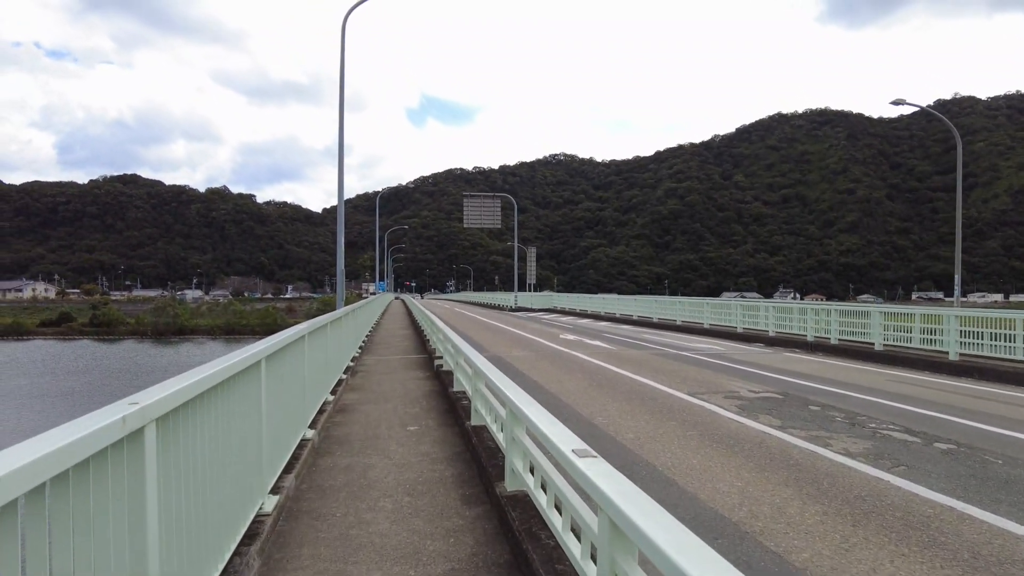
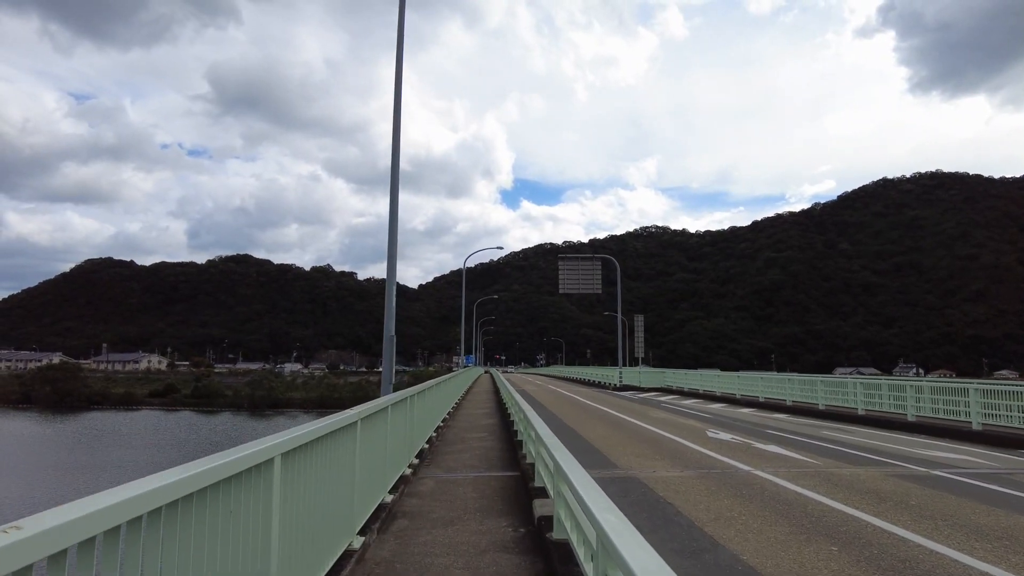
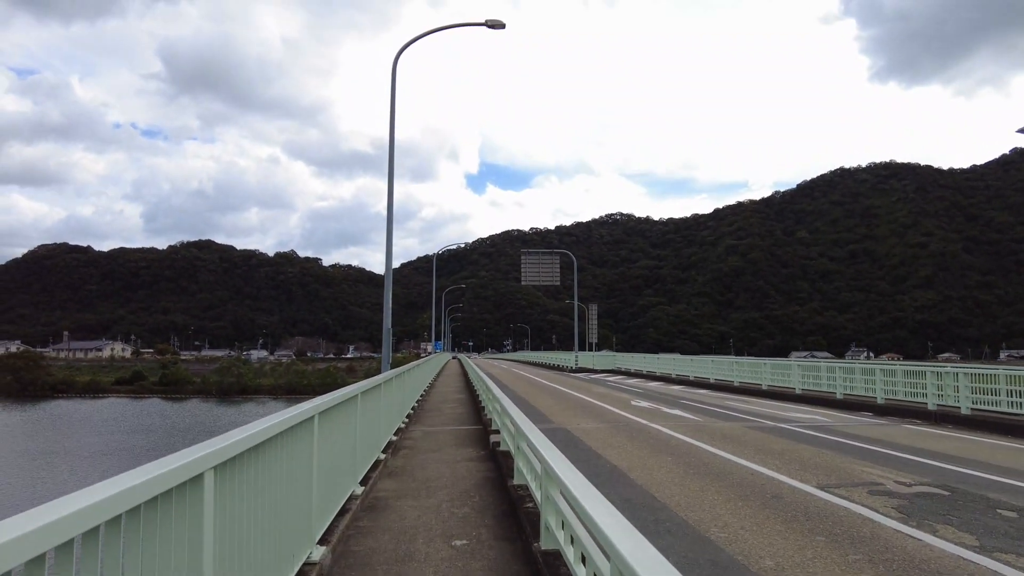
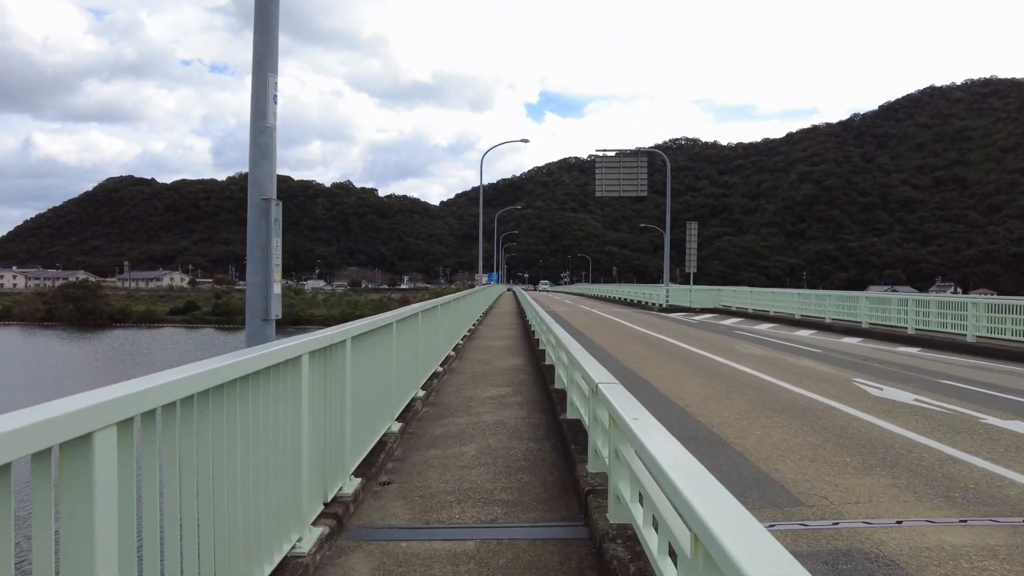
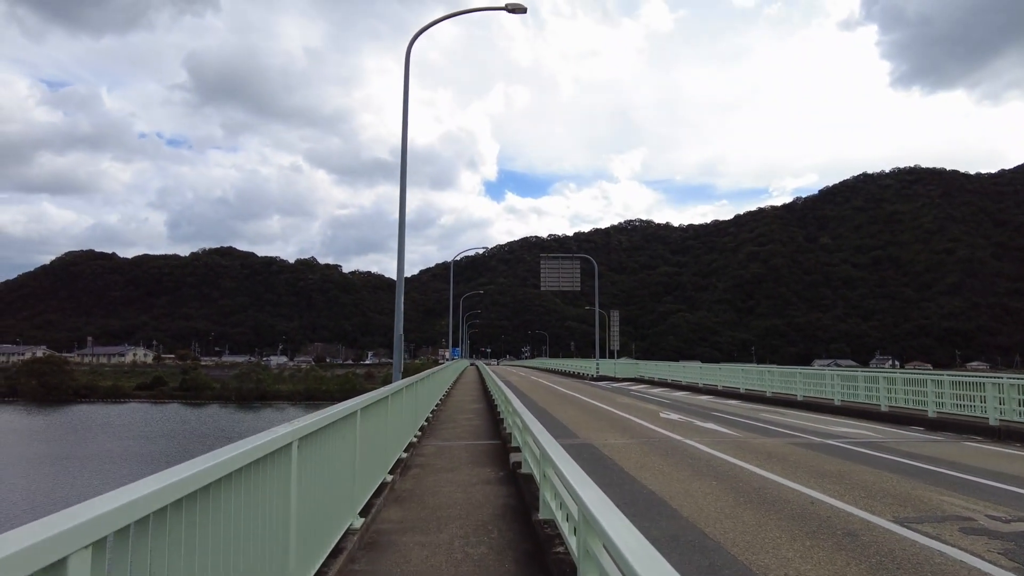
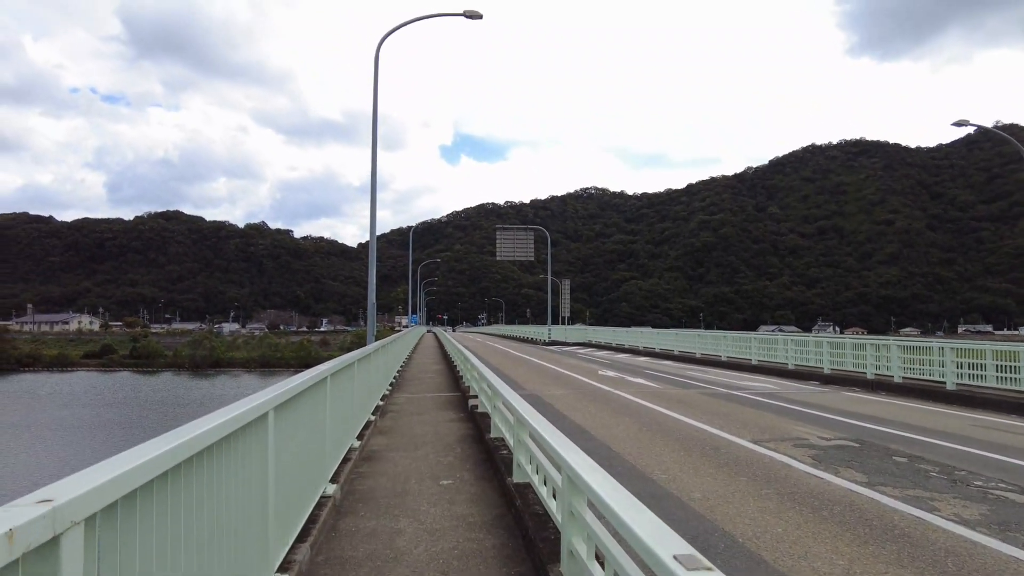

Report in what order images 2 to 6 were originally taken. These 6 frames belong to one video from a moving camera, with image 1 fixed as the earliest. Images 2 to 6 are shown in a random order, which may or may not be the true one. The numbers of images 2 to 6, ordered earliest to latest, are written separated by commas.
6, 3, 5, 2, 4
